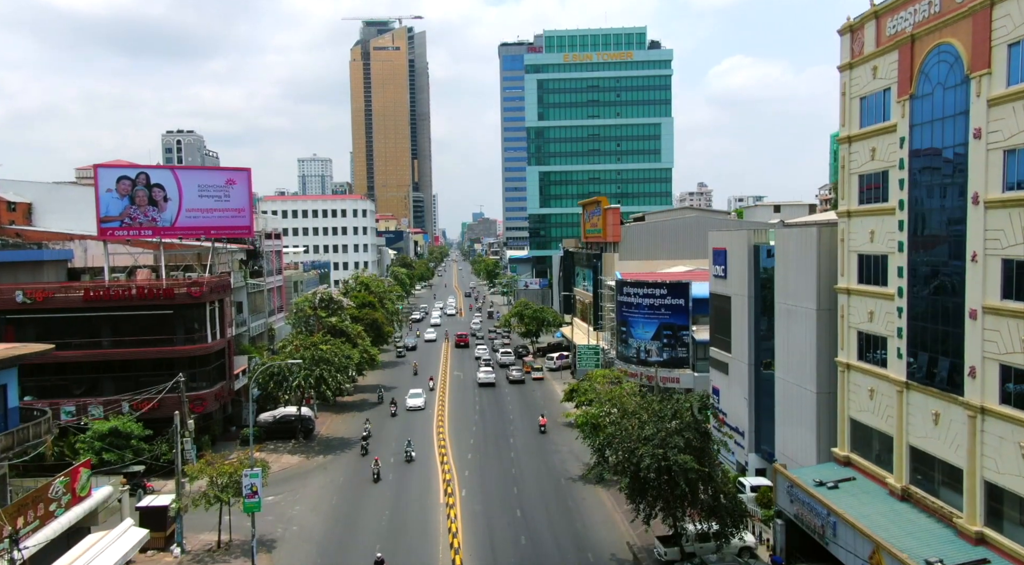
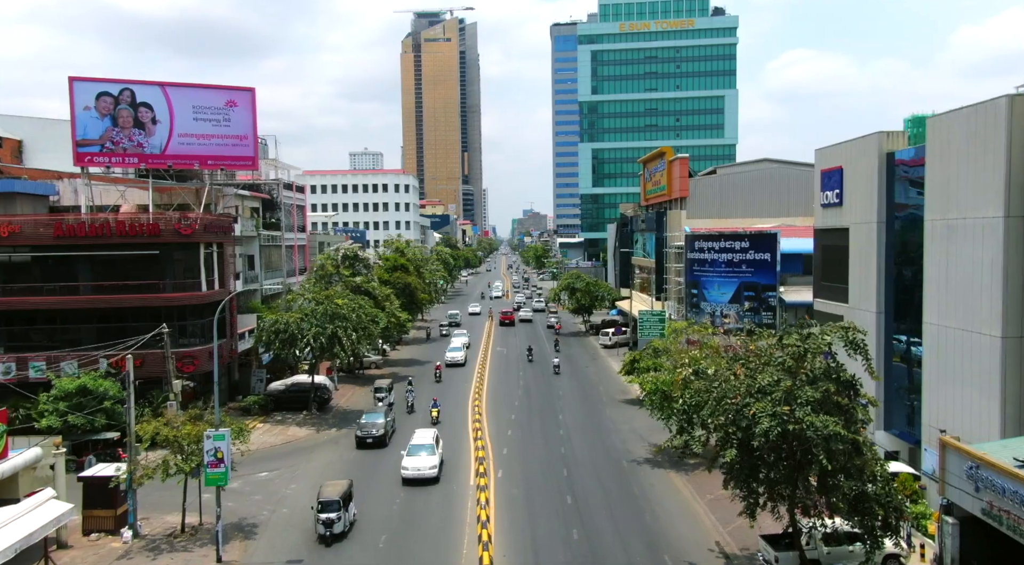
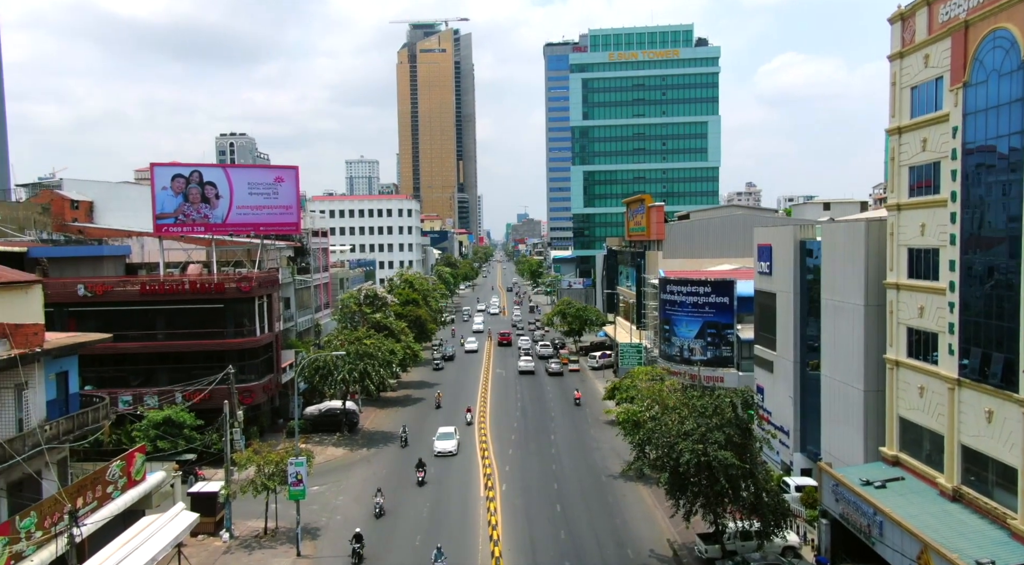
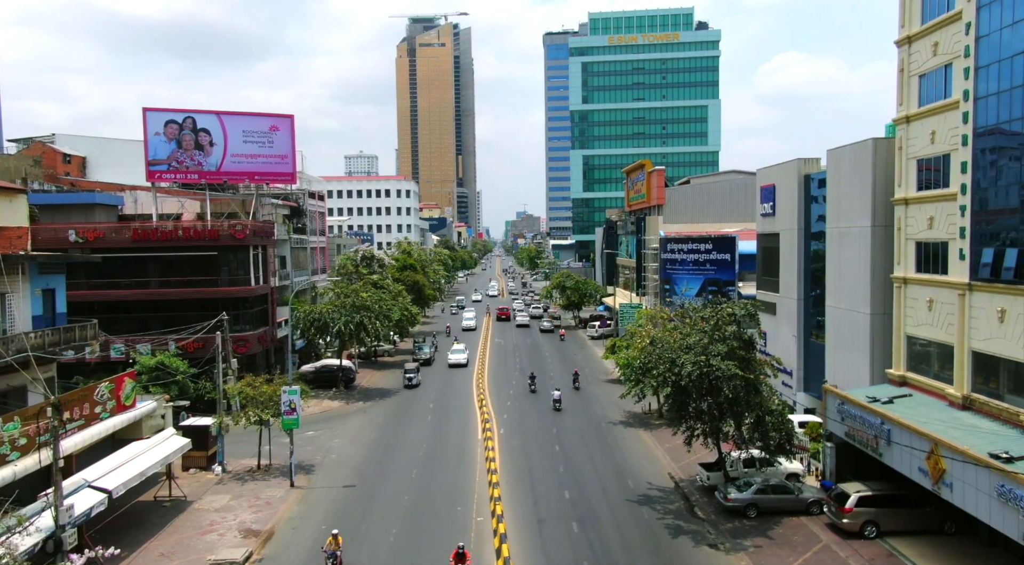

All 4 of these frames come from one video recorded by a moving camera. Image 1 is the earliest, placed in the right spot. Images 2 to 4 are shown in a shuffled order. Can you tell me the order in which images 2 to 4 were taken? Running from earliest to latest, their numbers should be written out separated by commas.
3, 4, 2
